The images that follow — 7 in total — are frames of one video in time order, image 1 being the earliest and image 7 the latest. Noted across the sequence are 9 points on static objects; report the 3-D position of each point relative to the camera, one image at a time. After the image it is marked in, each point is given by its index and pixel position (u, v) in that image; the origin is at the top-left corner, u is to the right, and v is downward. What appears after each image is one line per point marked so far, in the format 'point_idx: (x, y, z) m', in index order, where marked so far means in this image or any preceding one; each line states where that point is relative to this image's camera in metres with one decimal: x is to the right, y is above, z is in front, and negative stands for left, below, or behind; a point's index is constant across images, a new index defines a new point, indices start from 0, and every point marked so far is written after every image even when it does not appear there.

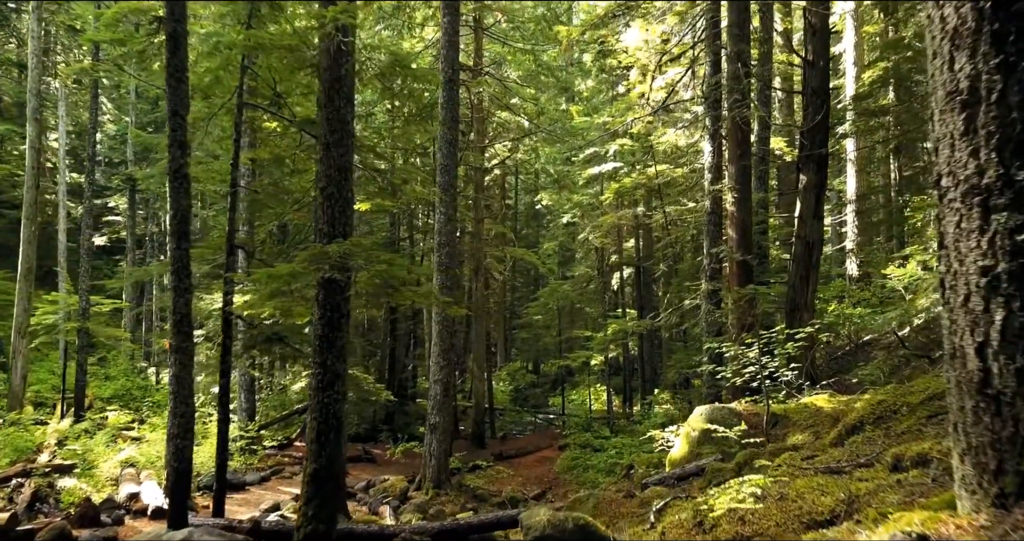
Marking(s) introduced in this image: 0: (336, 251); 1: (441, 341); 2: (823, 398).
0: (-1.4, +0.2, +5.8) m
1: (-1.2, -1.3, +12.6) m
2: (+3.2, -1.3, +7.4) m
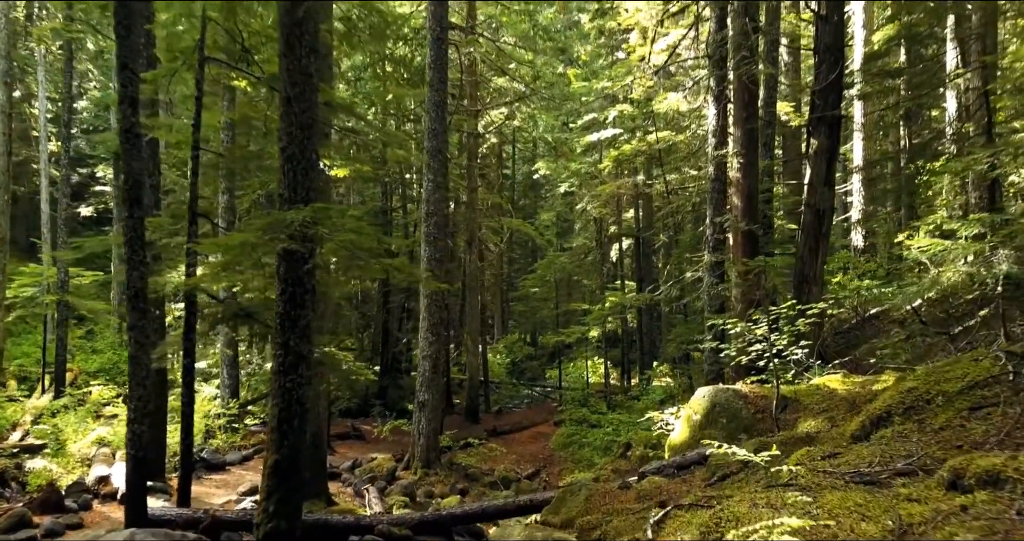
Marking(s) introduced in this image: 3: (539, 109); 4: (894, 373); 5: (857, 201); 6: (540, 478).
0: (-1.5, +0.4, +5.1) m
1: (-1.4, -0.8, +12.0) m
2: (+3.1, -1.0, +6.8) m
3: (+0.7, +4.1, +18.5) m
4: (+3.5, -0.9, +6.6) m
5: (+8.1, +1.6, +17.0) m
6: (+0.5, -3.7, +12.7) m
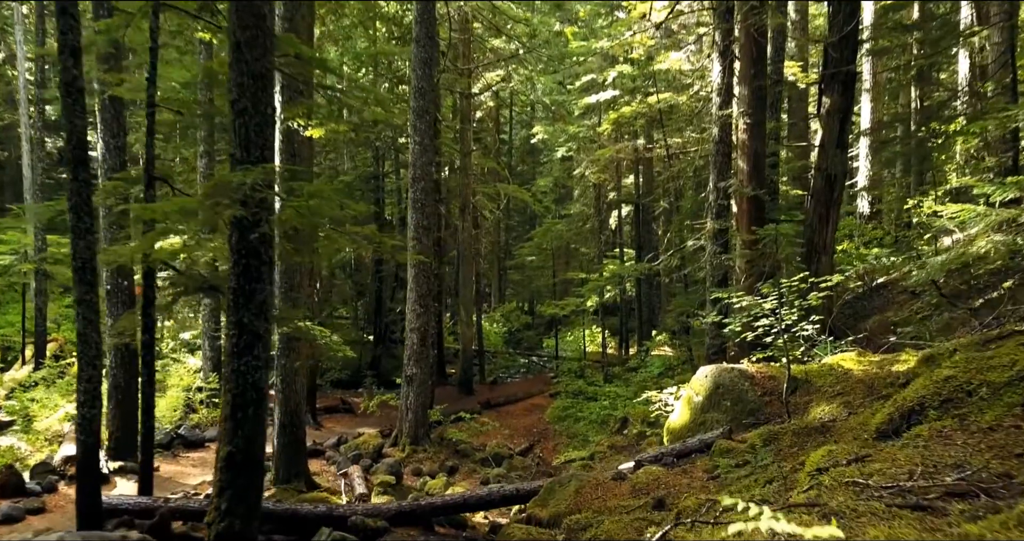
0: (-1.7, +0.6, +4.5) m
1: (-1.5, -0.3, +11.4) m
2: (+3.0, -0.8, +6.3) m
3: (+0.6, +4.9, +17.7) m
4: (+3.4, -0.7, +6.0) m
5: (+8.0, +2.4, +16.3) m
6: (+0.4, -3.1, +12.2) m
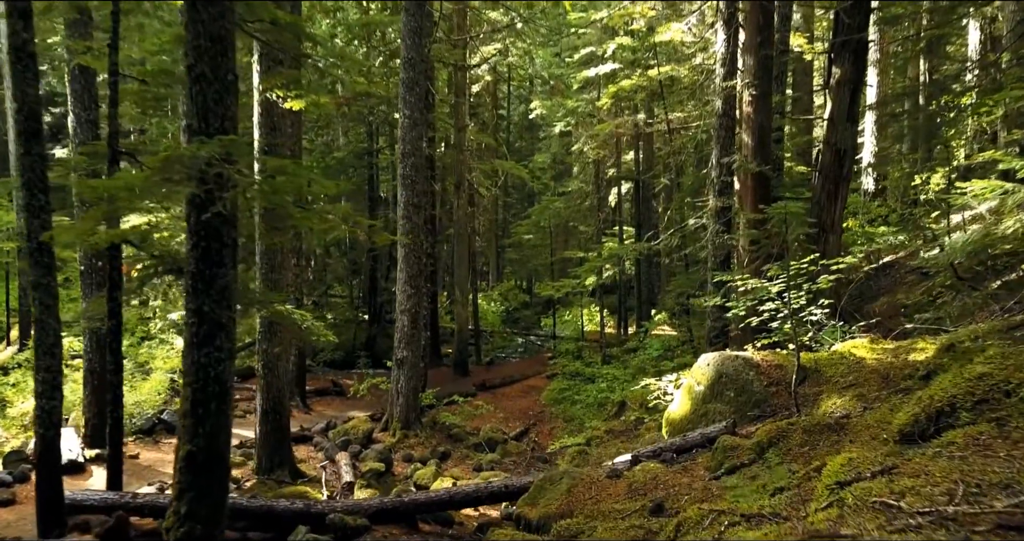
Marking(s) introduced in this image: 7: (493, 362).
0: (-1.8, +0.7, +4.1) m
1: (-1.6, +0.1, +11.0) m
2: (+2.9, -0.6, +5.9) m
3: (+0.5, +5.4, +17.1) m
4: (+3.3, -0.5, +5.6) m
5: (+7.9, +2.8, +15.8) m
6: (+0.3, -2.8, +11.9) m
7: (-0.5, -2.5, +19.5) m
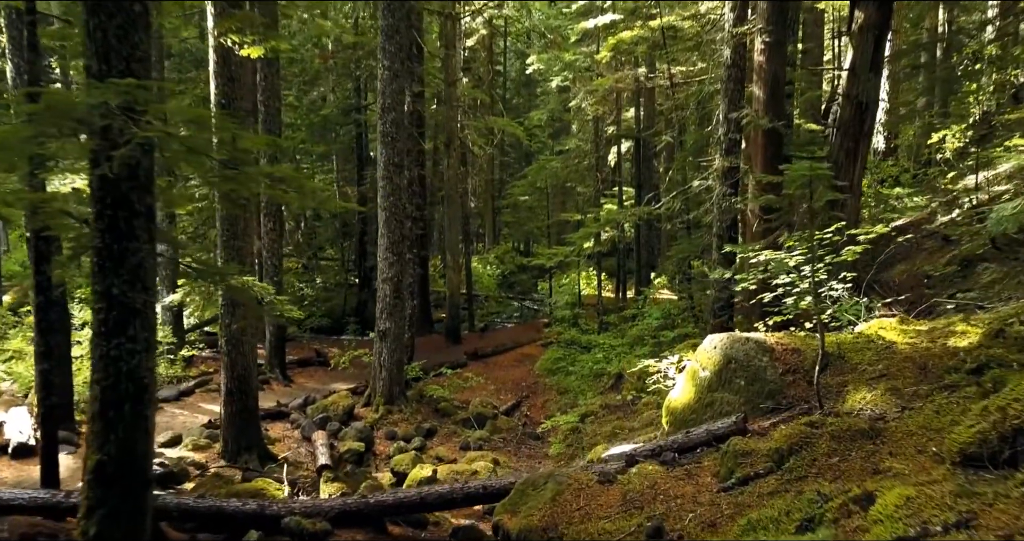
0: (-1.9, +0.8, +3.3) m
1: (-1.7, +0.6, +10.2) m
2: (+2.7, -0.4, +5.1) m
3: (+0.3, +6.2, +16.0) m
4: (+3.2, -0.3, +4.9) m
5: (+7.8, +3.6, +14.9) m
6: (+0.1, -2.2, +11.3) m
7: (-0.7, -1.5, +18.9) m
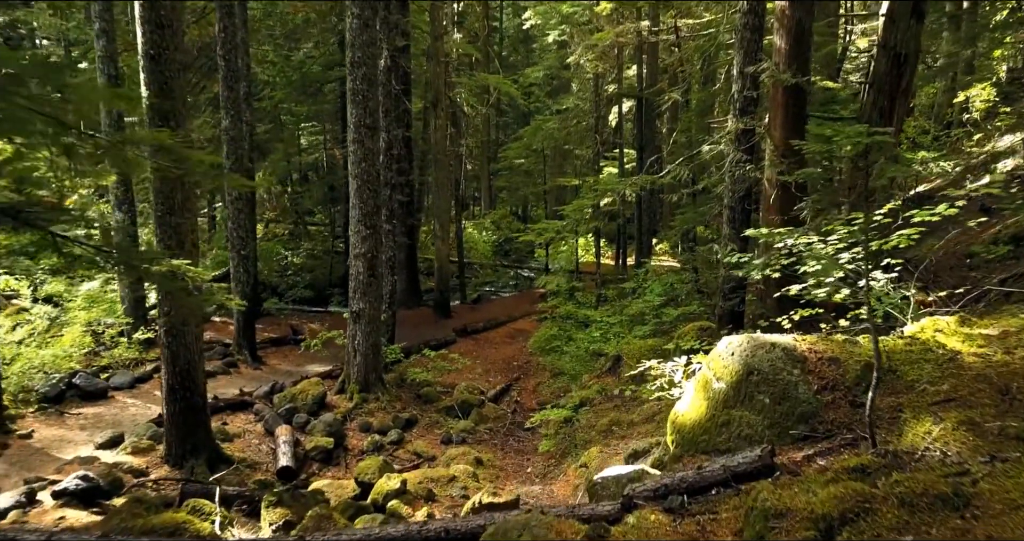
0: (-2.1, +0.7, +2.2) m
1: (-1.9, +0.9, +9.2) m
2: (+2.6, -0.3, +4.2) m
3: (+0.2, +6.9, +14.6) m
4: (+3.0, -0.3, +3.9) m
5: (+7.6, +4.2, +13.7) m
6: (0.0, -1.9, +10.4) m
7: (-0.8, -0.7, +18.0) m
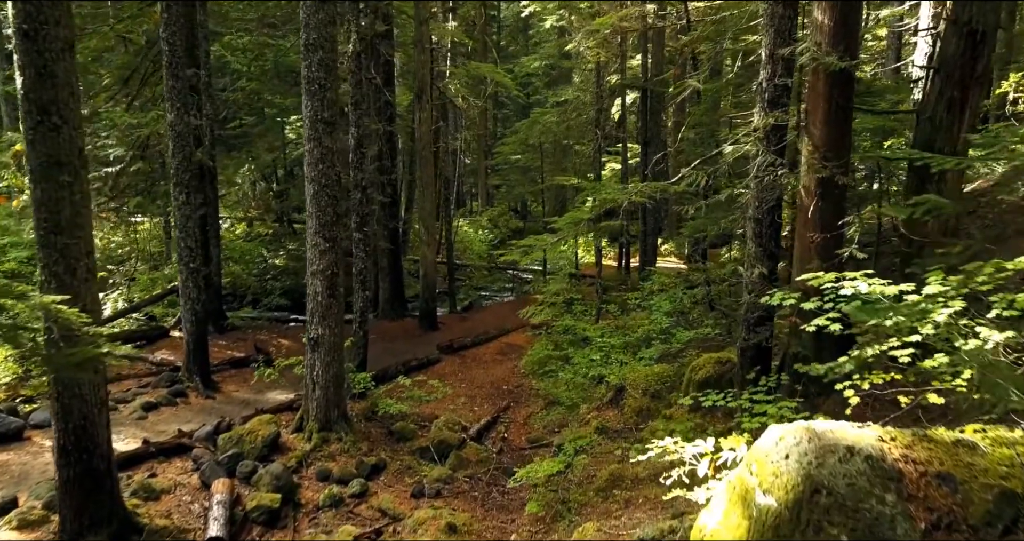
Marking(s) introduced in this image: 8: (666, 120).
0: (-2.3, +0.4, +0.9) m
1: (-2.1, +0.7, +7.8) m
2: (+2.4, -0.6, +2.8) m
3: (0.0, +6.7, +13.2) m
4: (+2.8, -0.6, +2.6) m
5: (+7.5, +4.0, +12.3) m
6: (-0.2, -2.1, +9.1) m
7: (-1.0, -0.9, +16.6) m
8: (+3.9, +3.8, +18.0) m
